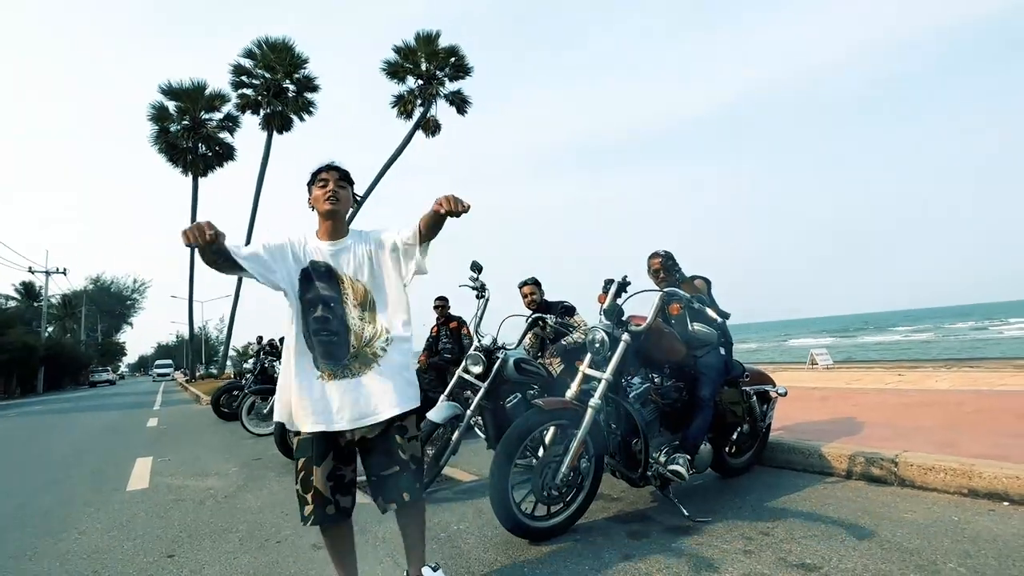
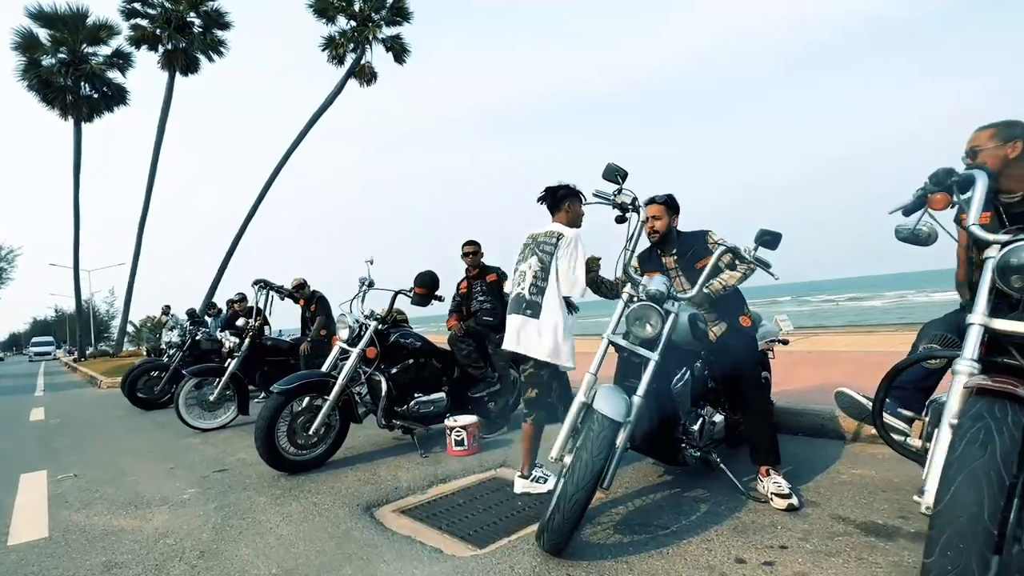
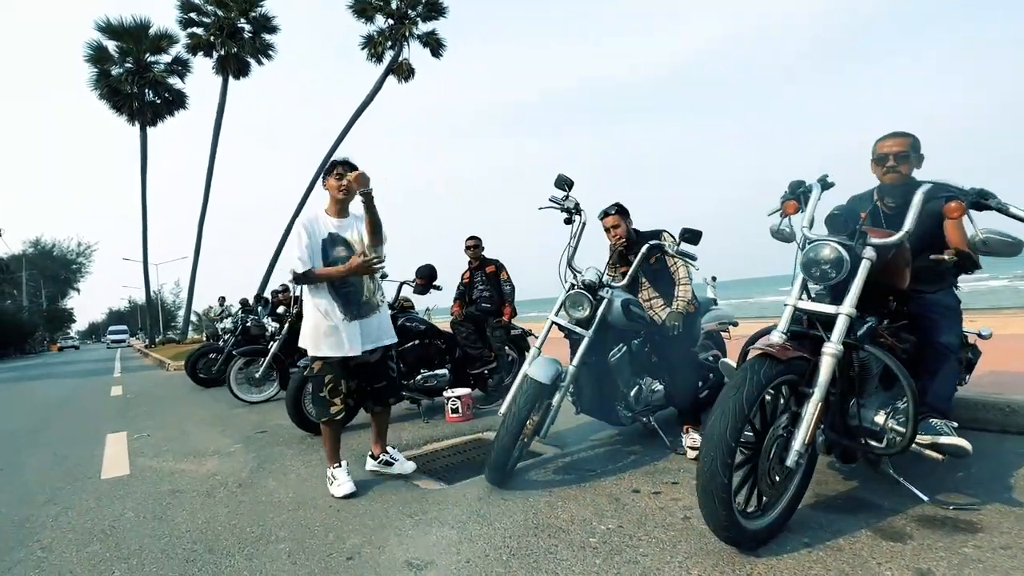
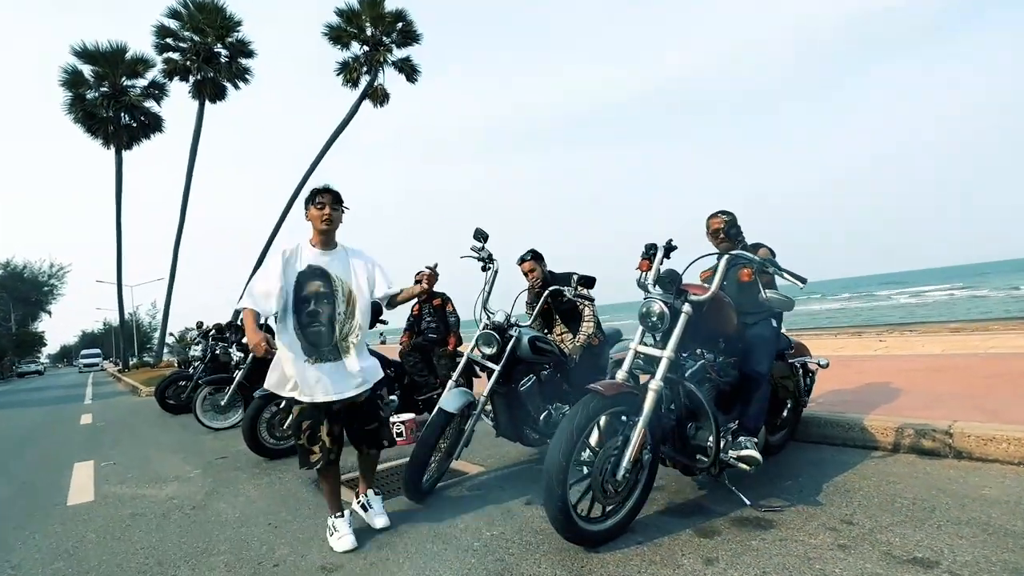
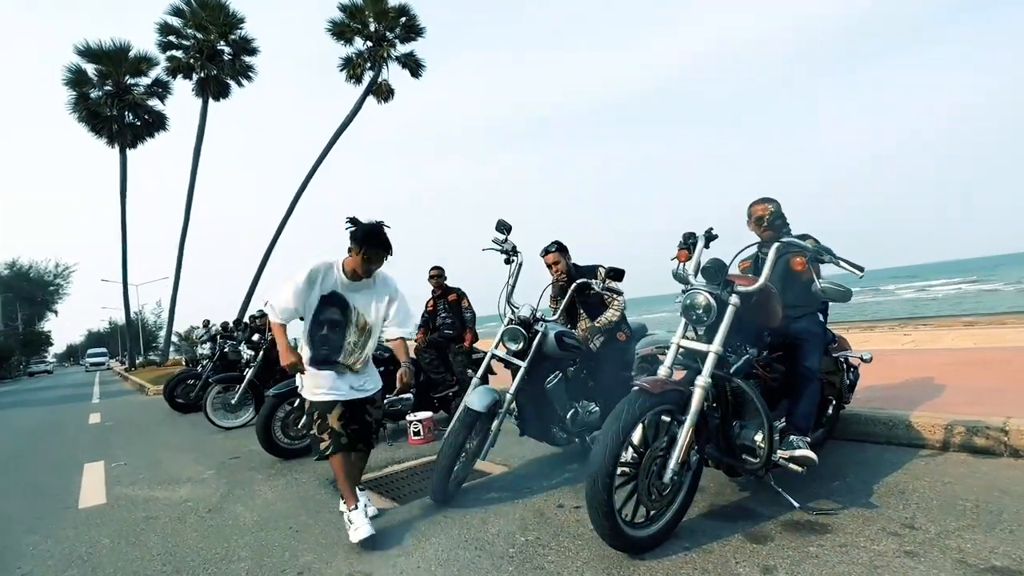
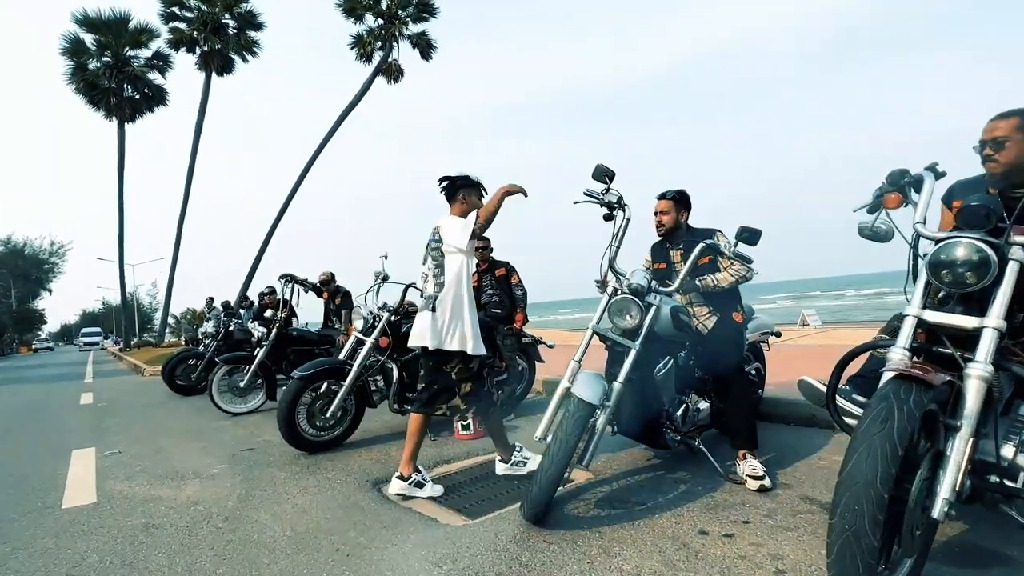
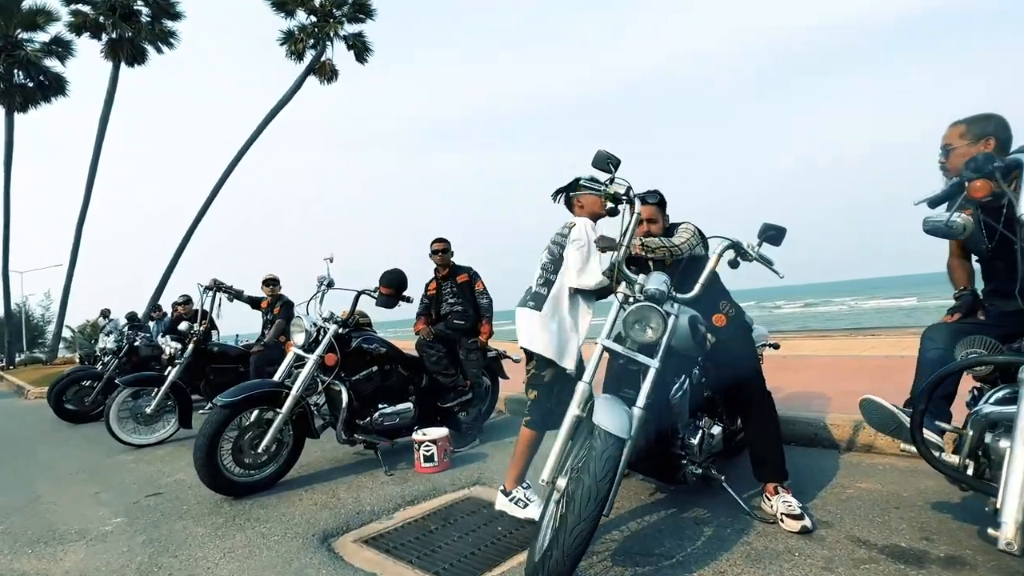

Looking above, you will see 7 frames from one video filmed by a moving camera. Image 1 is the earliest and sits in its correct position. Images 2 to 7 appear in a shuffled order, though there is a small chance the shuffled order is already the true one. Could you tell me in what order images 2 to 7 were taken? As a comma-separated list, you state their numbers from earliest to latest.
4, 5, 3, 6, 2, 7
